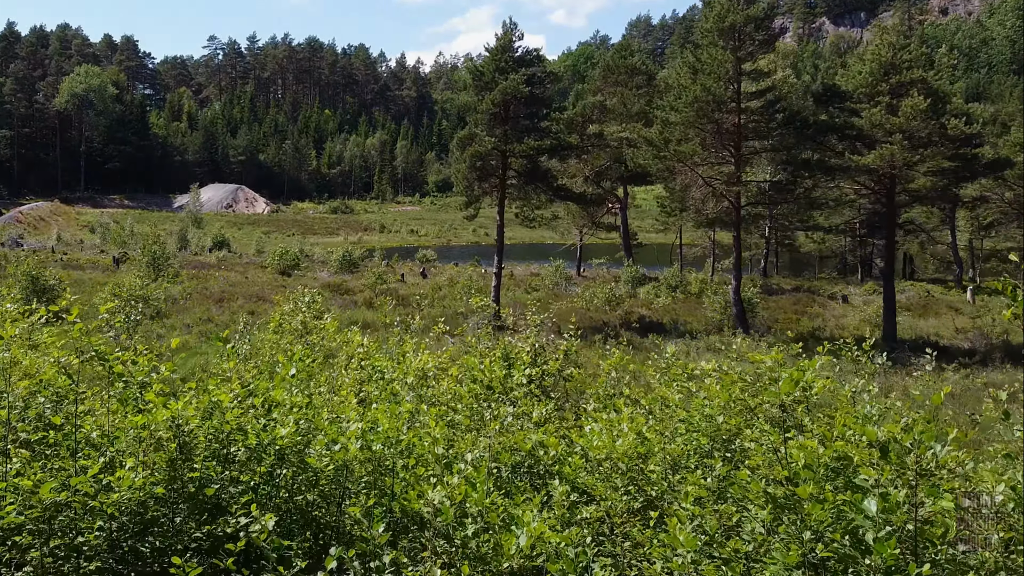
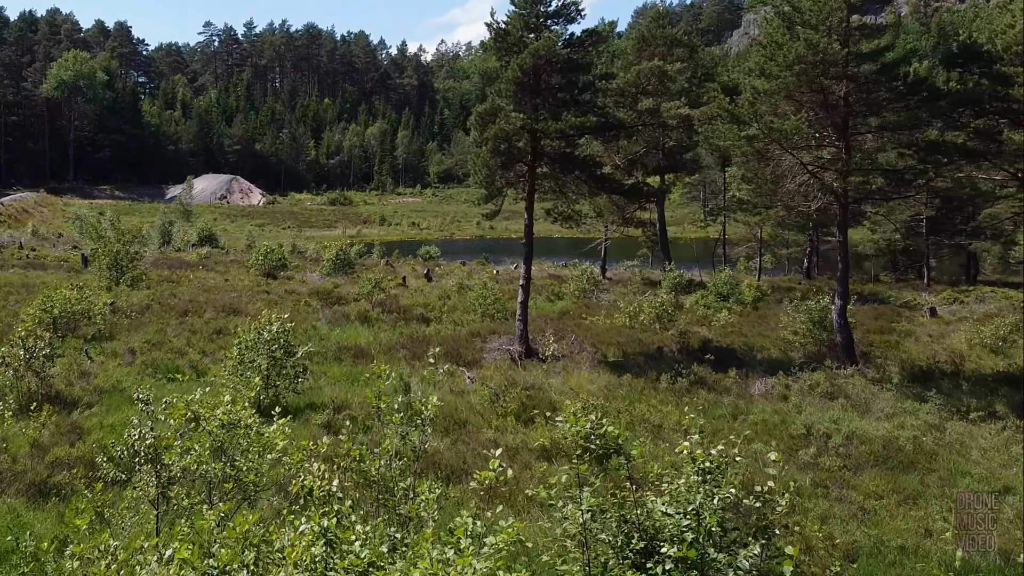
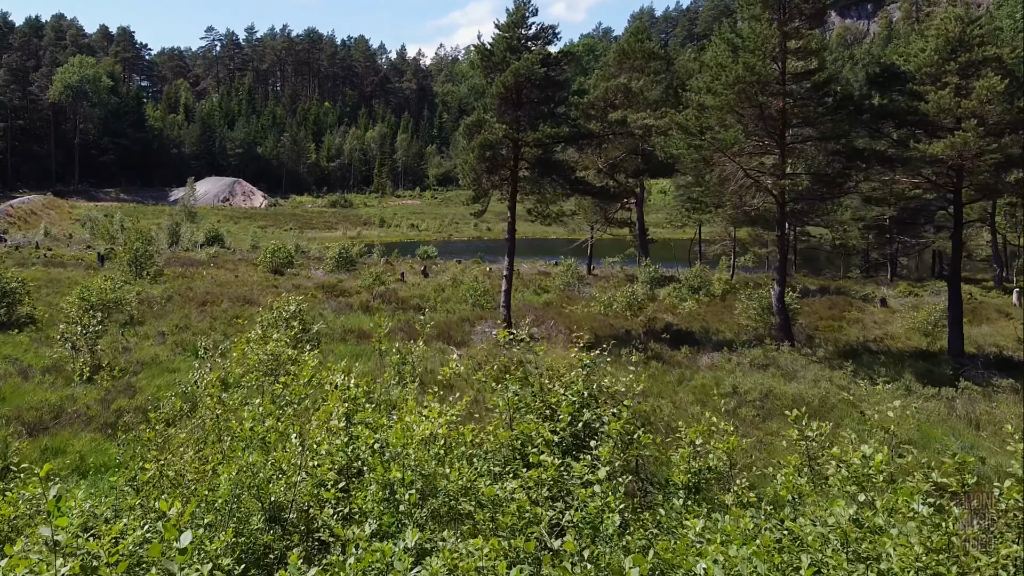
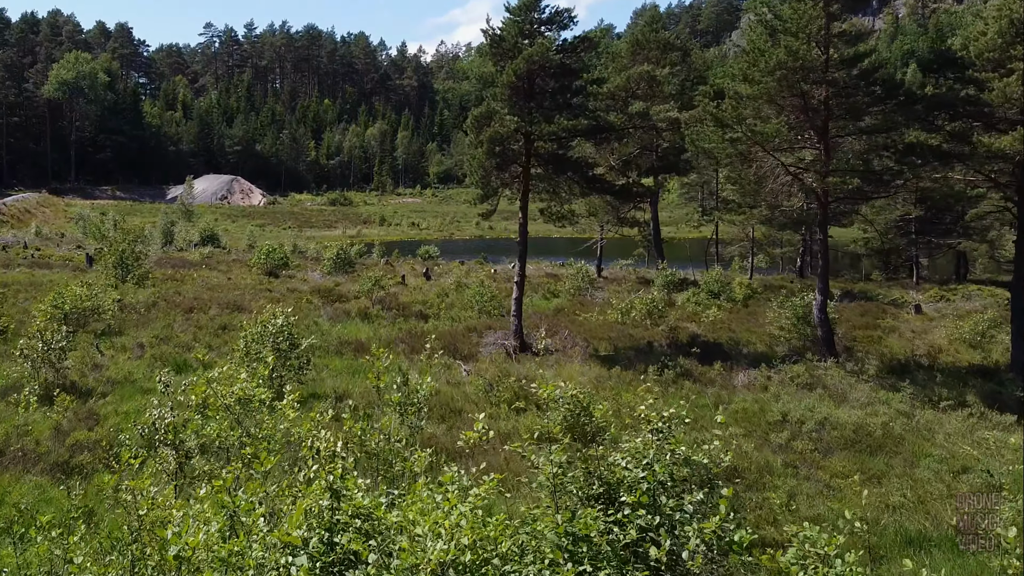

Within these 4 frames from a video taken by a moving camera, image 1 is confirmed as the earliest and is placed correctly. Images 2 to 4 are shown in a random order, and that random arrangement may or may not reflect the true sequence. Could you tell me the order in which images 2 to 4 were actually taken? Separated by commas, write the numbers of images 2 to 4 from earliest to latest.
3, 4, 2
